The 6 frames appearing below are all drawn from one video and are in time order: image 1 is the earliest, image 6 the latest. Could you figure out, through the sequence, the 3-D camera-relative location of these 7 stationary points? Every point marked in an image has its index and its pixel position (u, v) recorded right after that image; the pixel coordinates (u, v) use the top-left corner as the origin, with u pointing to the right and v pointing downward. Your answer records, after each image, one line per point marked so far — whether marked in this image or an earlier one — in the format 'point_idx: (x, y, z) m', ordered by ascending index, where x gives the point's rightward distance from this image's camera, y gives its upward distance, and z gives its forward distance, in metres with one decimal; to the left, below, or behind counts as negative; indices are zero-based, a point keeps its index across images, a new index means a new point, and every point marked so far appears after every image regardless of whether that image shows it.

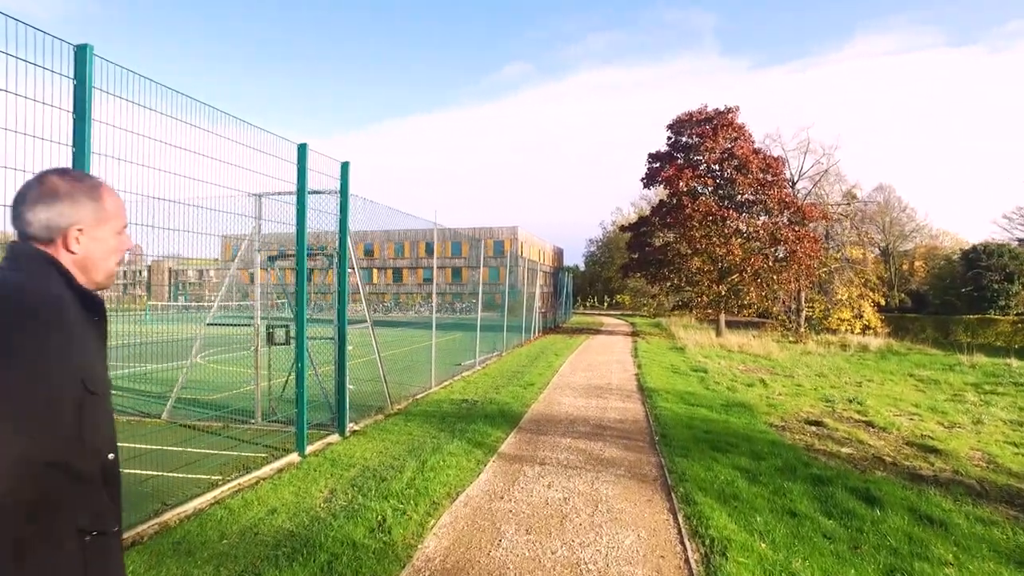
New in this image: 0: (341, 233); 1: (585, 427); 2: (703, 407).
0: (-1.8, +0.6, +6.9) m
1: (+0.8, -1.4, +6.9) m
2: (+2.3, -1.4, +8.2) m
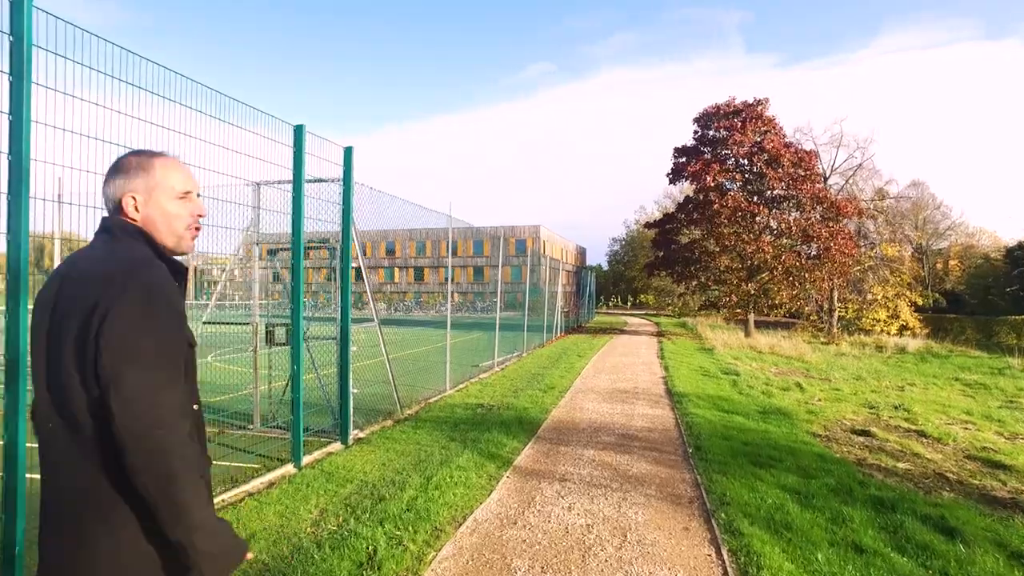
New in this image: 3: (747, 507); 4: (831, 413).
0: (-1.6, +0.6, +6.4) m
1: (+0.9, -1.4, +6.3) m
2: (+2.5, -1.4, +7.5) m
3: (+1.4, -1.3, +4.0) m
4: (+4.1, -1.6, +8.7) m
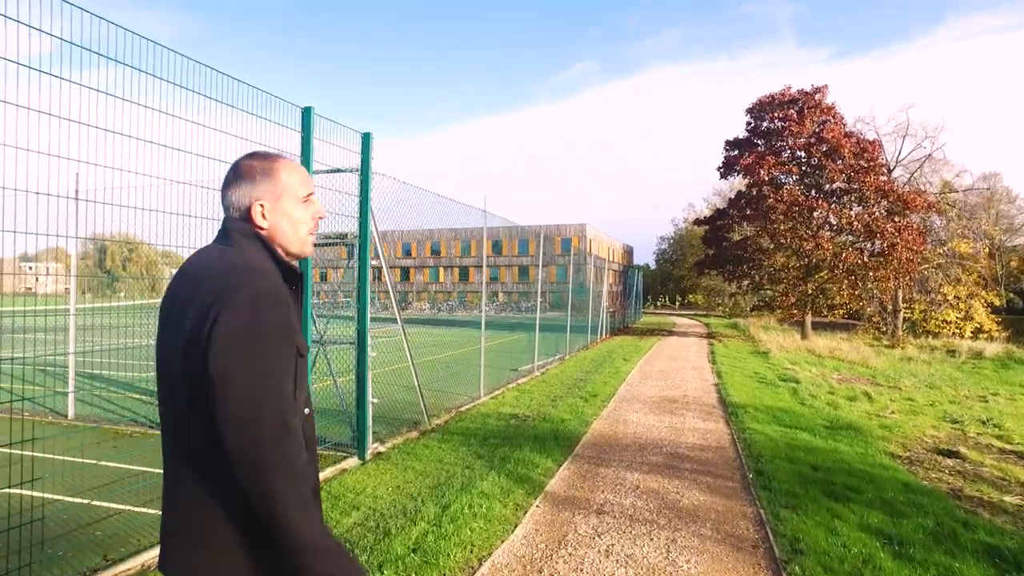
0: (-1.3, +0.6, +5.9) m
1: (+1.2, -1.4, +5.6) m
2: (+2.9, -1.4, +6.7) m
3: (+1.5, -1.3, +3.3) m
4: (+4.5, -1.6, +7.7) m
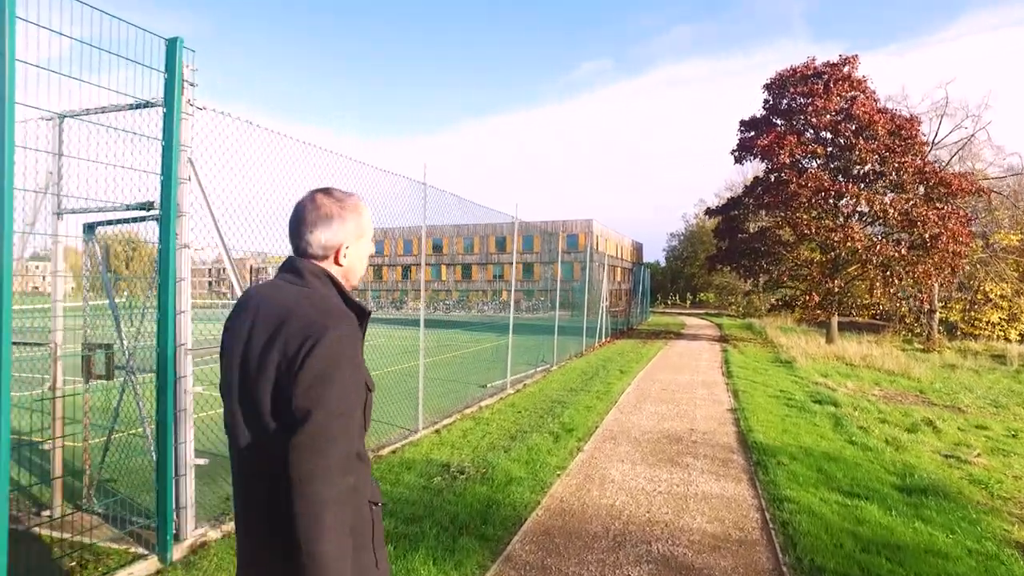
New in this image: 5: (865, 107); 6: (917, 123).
0: (-1.9, +0.6, +3.7) m
1: (+0.6, -1.4, +3.4) m
2: (+2.3, -1.4, +4.4) m
3: (+0.9, -1.3, +1.0) m
4: (+4.0, -1.6, +5.5) m
5: (+9.2, +4.7, +17.7) m
6: (+10.8, +4.4, +18.1) m
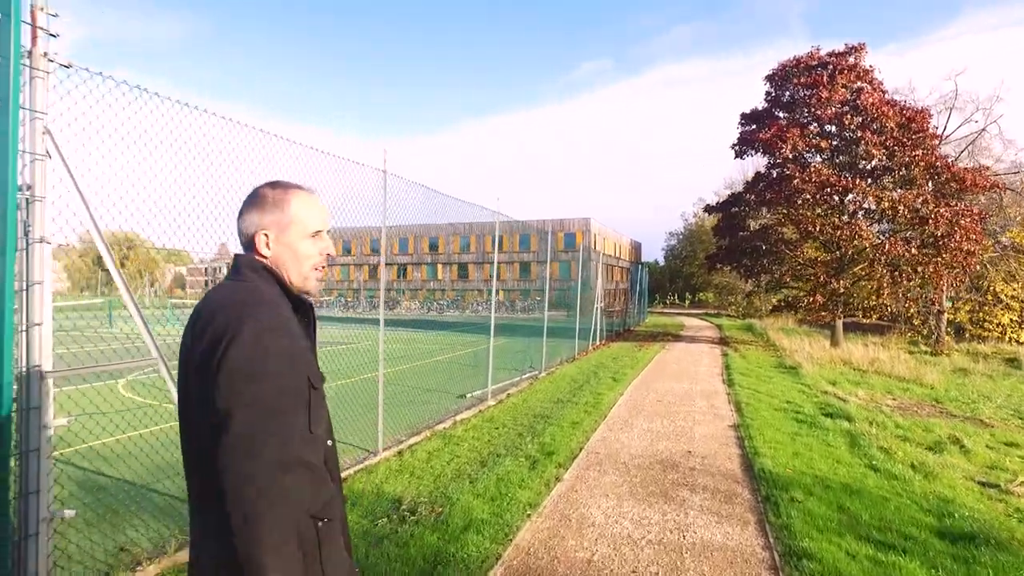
0: (-2.1, +0.6, +2.8) m
1: (+0.4, -1.4, +2.5) m
2: (+2.1, -1.4, +3.6) m
3: (+0.7, -1.3, +0.2) m
4: (+3.8, -1.6, +4.6) m
5: (+9.0, +4.7, +16.8) m
6: (+10.6, +4.4, +17.2) m
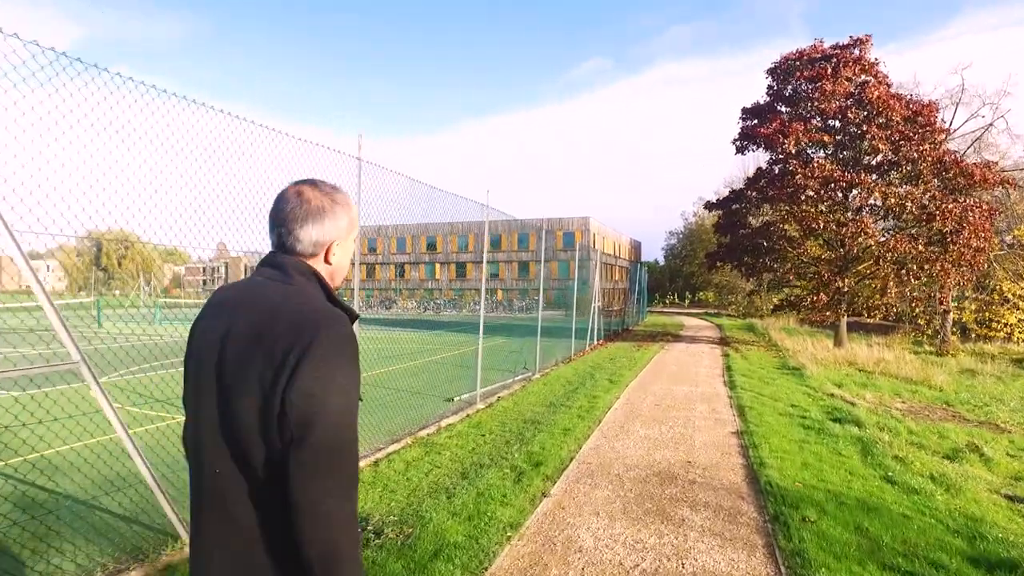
0: (-2.2, +0.6, +2.4) m
1: (+0.3, -1.4, +2.1) m
2: (+2.0, -1.4, +3.2) m
3: (+0.6, -1.3, -0.2) m
4: (+3.7, -1.6, +4.2) m
5: (+8.9, +4.7, +16.4) m
6: (+10.4, +4.4, +16.8) m
